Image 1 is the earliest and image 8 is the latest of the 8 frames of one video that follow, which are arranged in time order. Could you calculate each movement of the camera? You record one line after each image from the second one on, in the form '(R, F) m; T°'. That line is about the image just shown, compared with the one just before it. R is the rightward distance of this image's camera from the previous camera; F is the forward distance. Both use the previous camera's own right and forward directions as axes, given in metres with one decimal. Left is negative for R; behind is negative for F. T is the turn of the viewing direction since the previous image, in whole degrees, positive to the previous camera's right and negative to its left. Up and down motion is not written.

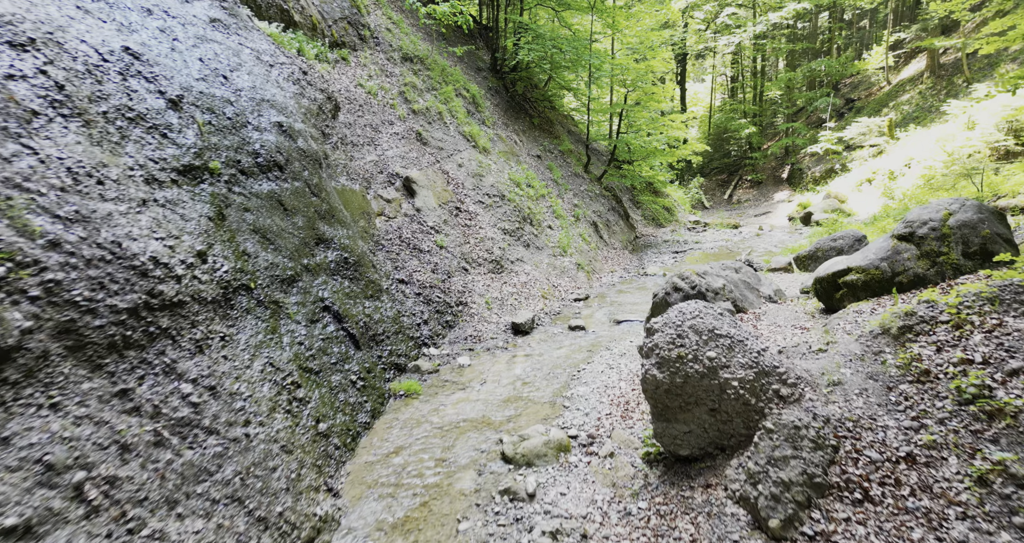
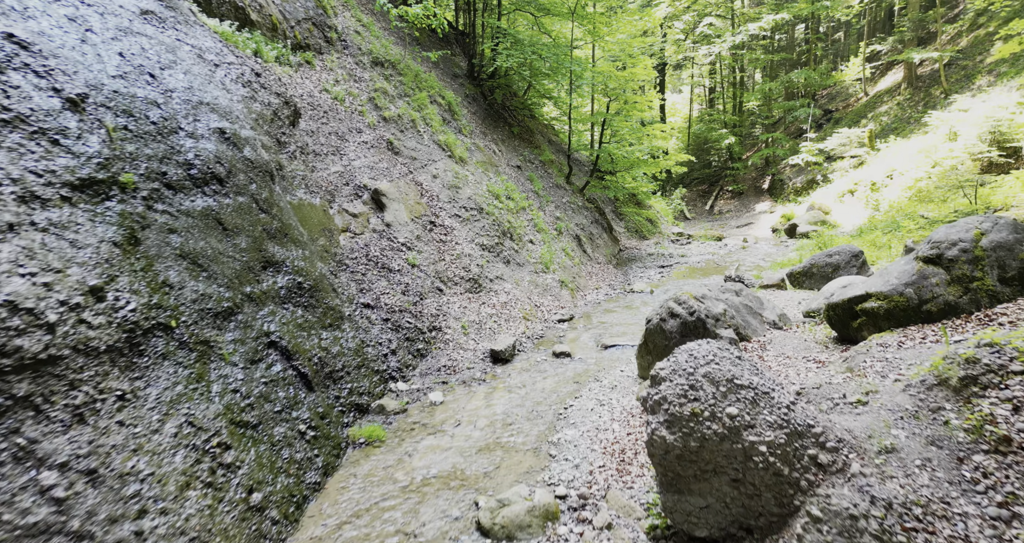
(0.0, +0.8) m; +2°
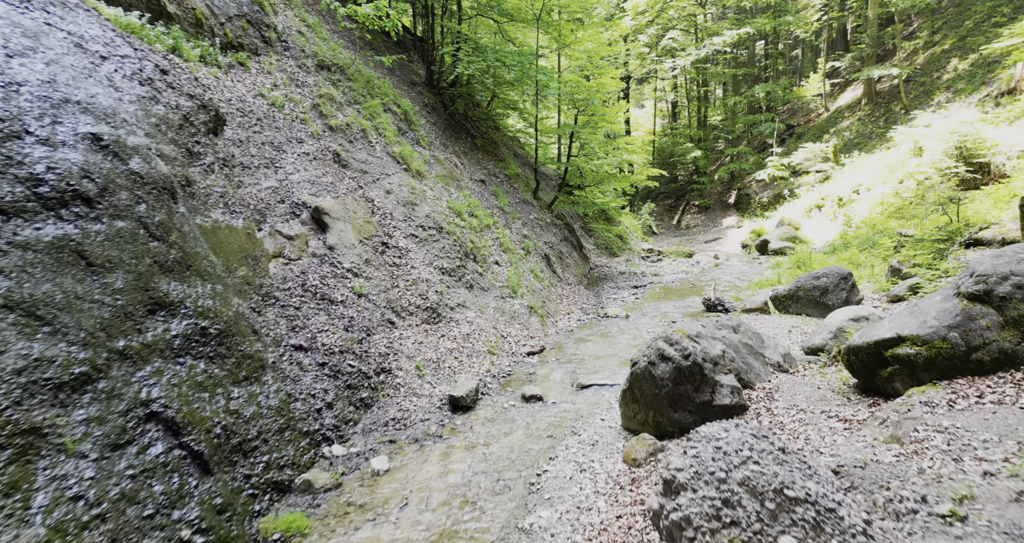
(+0.1, +1.2) m; +3°
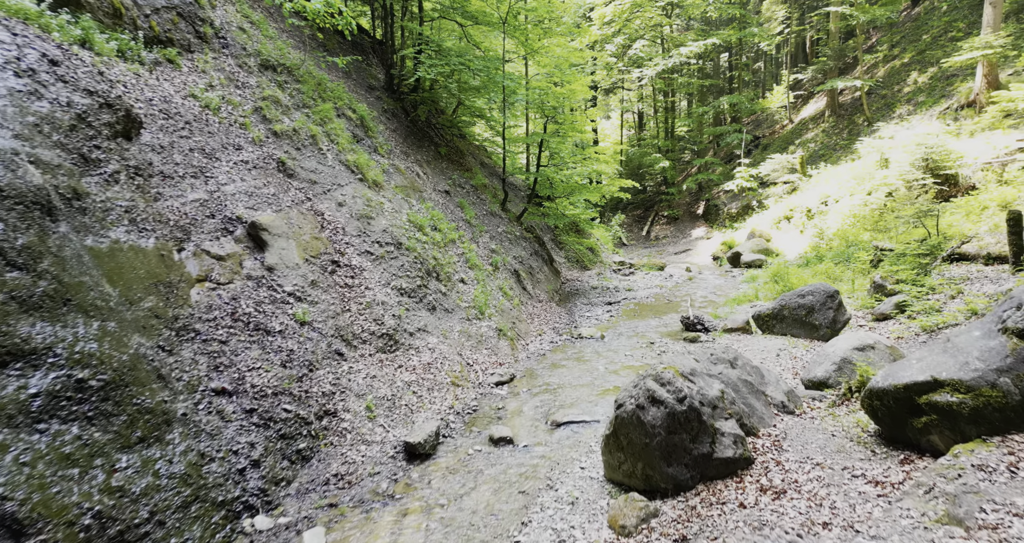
(0.0, +0.9) m; +3°
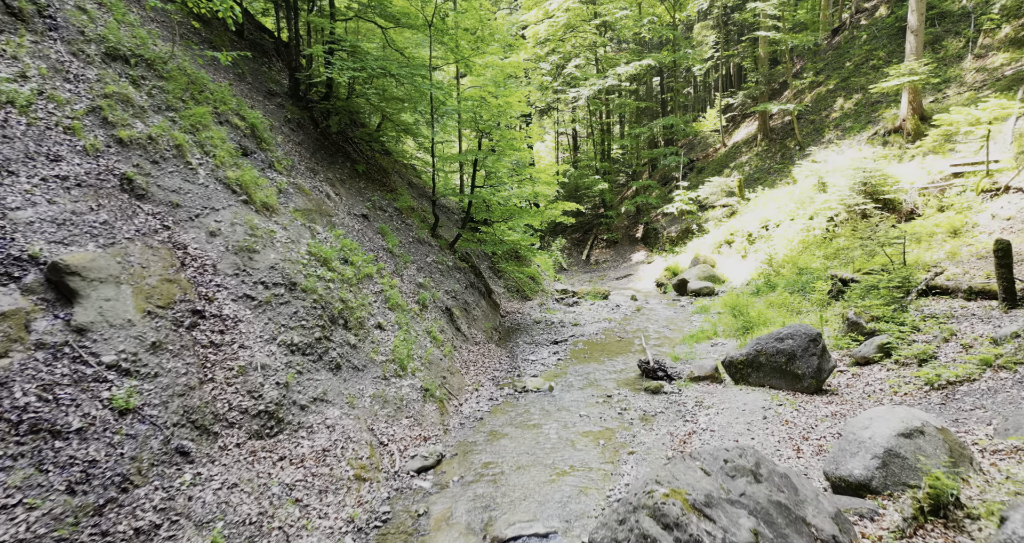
(+0.1, +2.0) m; +6°
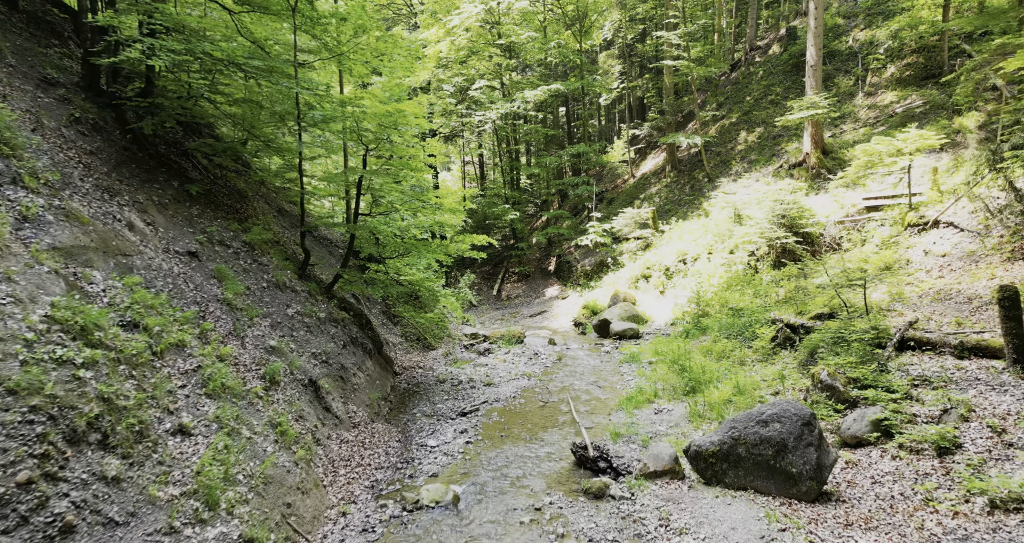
(+0.3, +2.8) m; +9°
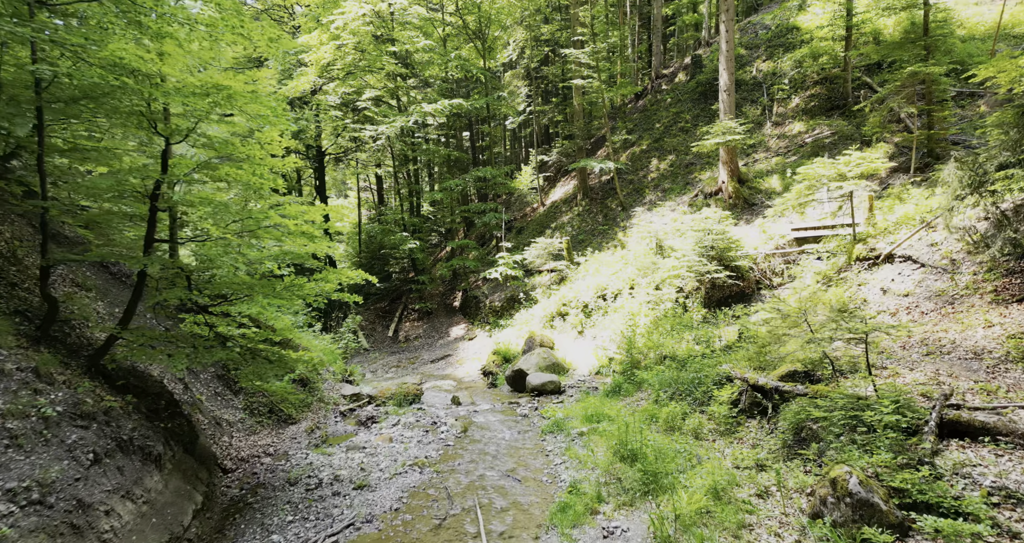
(+0.4, +3.5) m; +9°
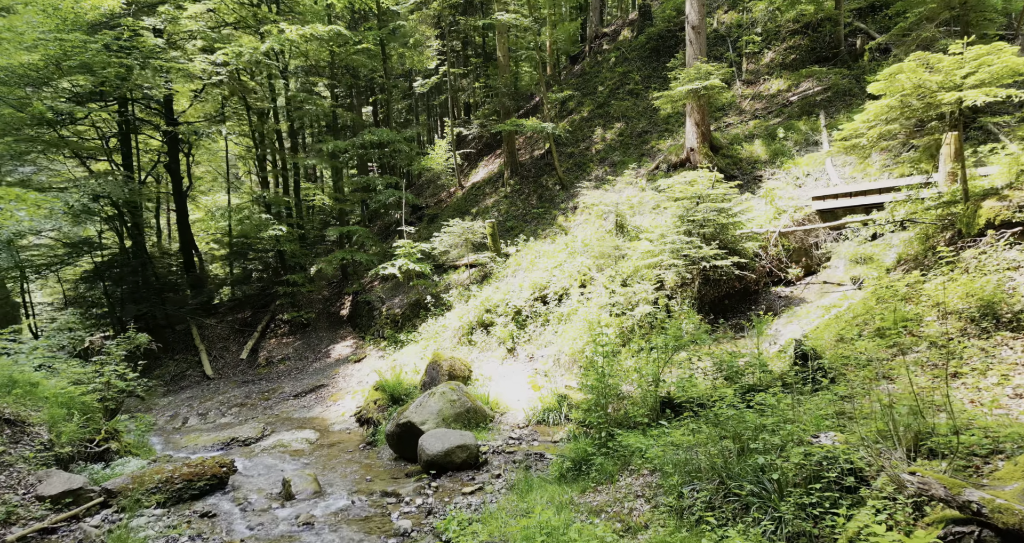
(+0.7, +6.9) m; +7°
